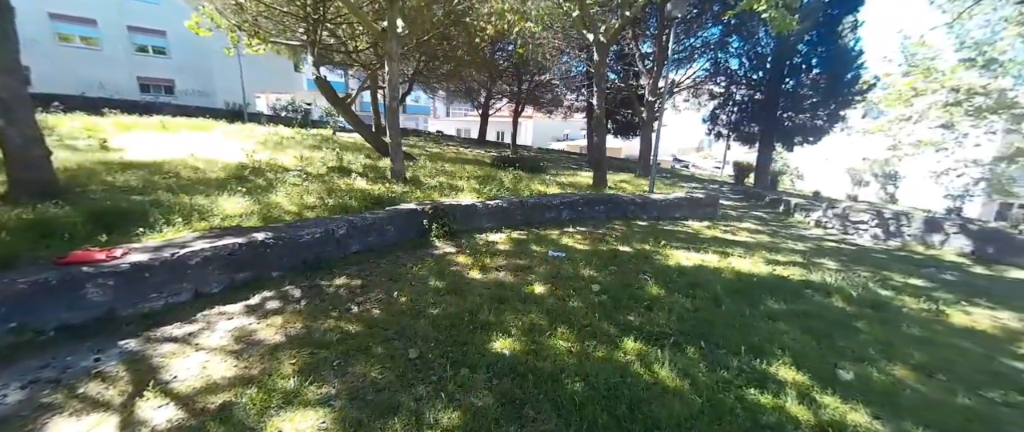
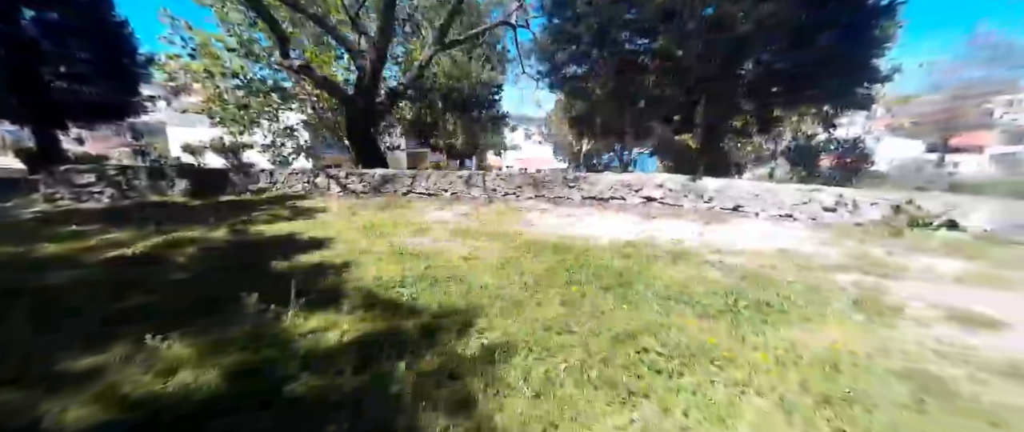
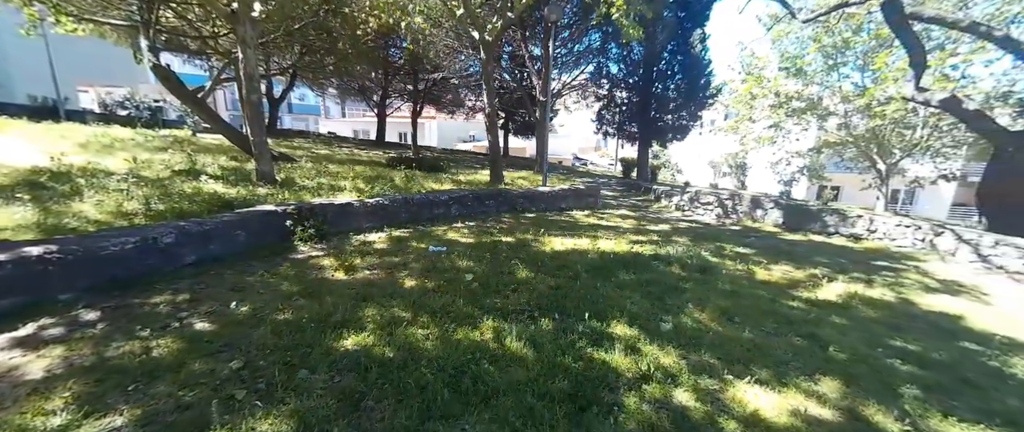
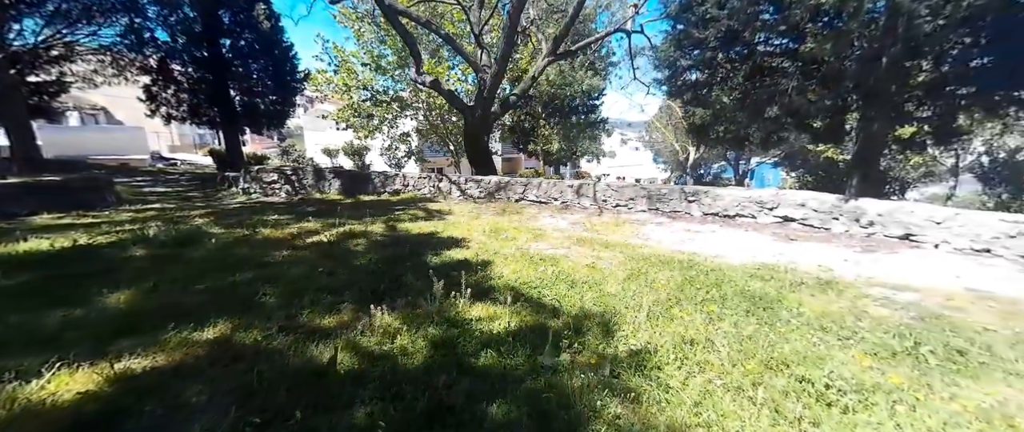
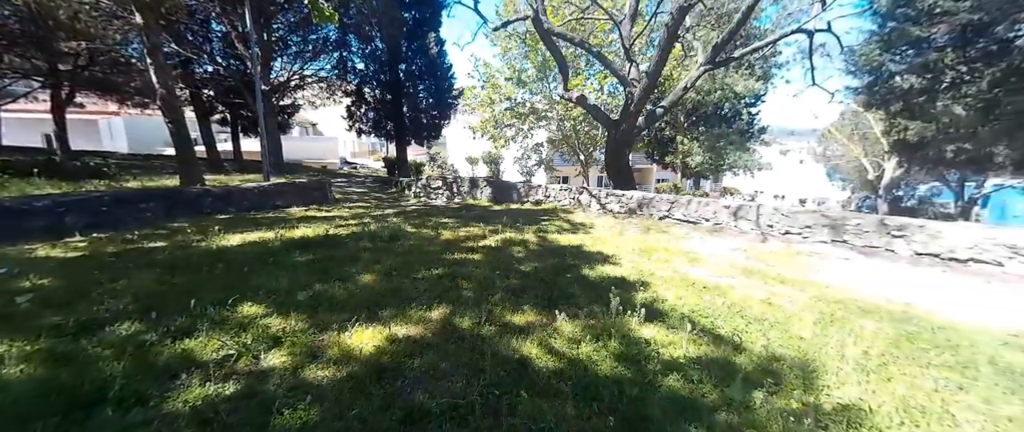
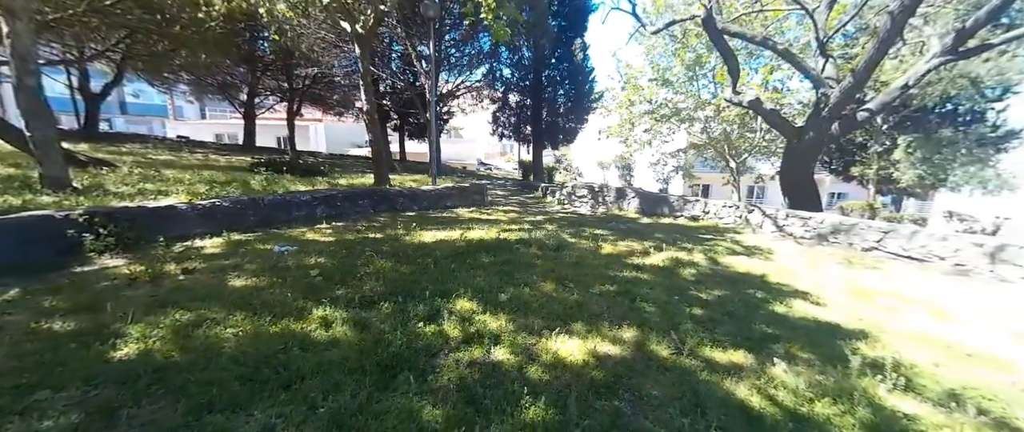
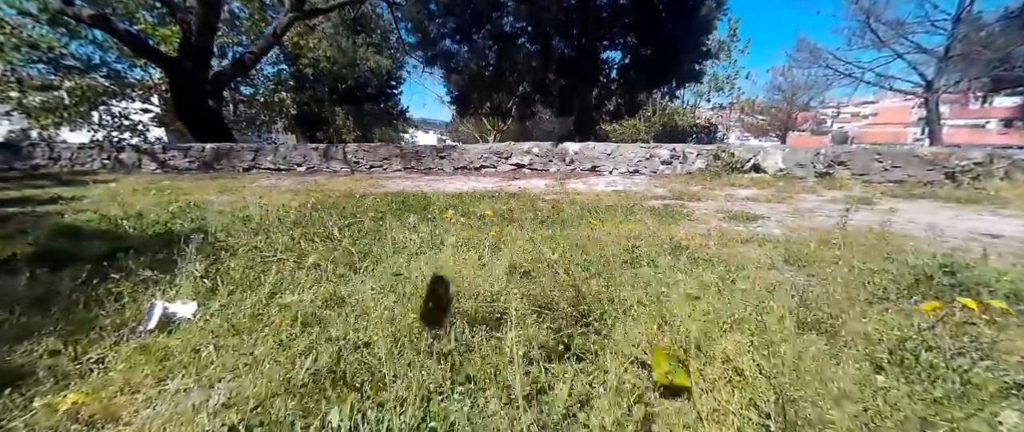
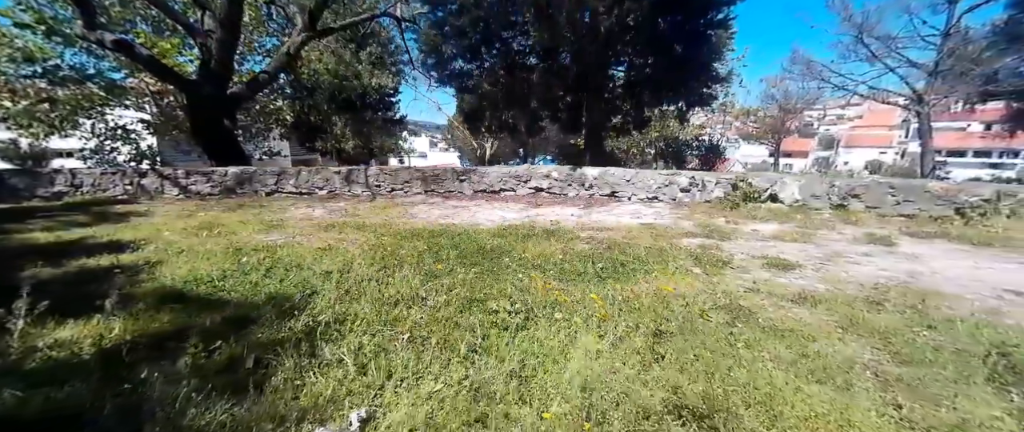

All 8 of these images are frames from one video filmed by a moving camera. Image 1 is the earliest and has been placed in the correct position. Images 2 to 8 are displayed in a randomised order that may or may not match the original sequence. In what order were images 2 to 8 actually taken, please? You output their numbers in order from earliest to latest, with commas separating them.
3, 6, 5, 4, 2, 8, 7
